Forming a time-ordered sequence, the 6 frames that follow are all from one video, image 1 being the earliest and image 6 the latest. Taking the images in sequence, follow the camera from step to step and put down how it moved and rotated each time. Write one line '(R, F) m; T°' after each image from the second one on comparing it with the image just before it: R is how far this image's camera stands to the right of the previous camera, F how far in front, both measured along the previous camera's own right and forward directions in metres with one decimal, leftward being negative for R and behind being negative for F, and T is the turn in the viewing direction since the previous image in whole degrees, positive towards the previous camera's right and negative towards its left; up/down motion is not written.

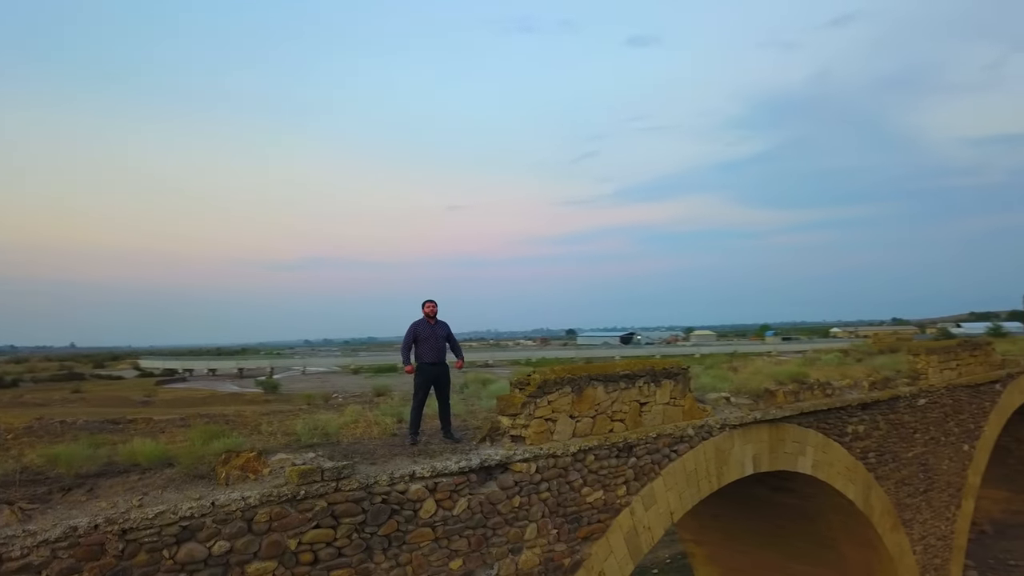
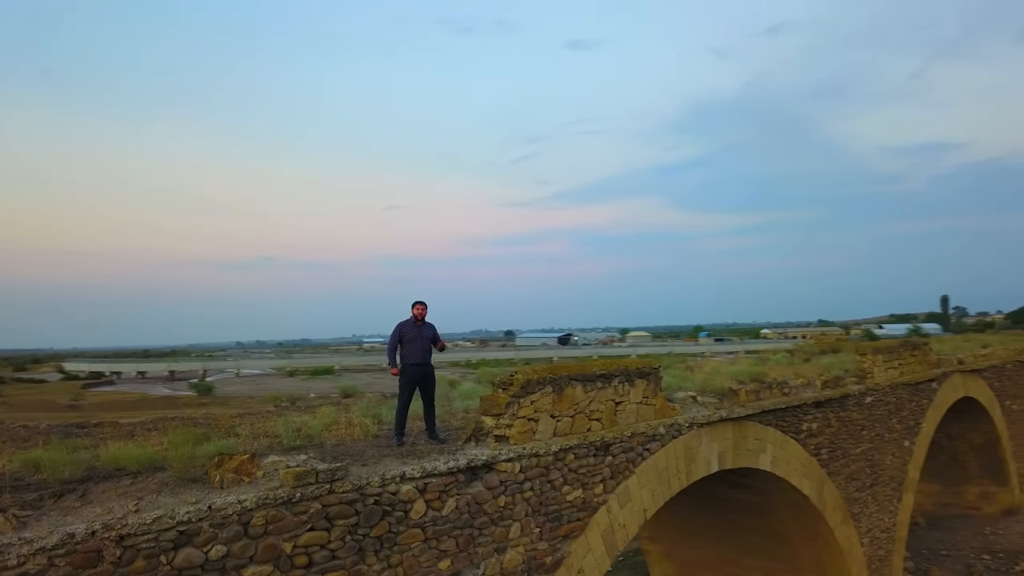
(-0.3, 0.0) m; +4°
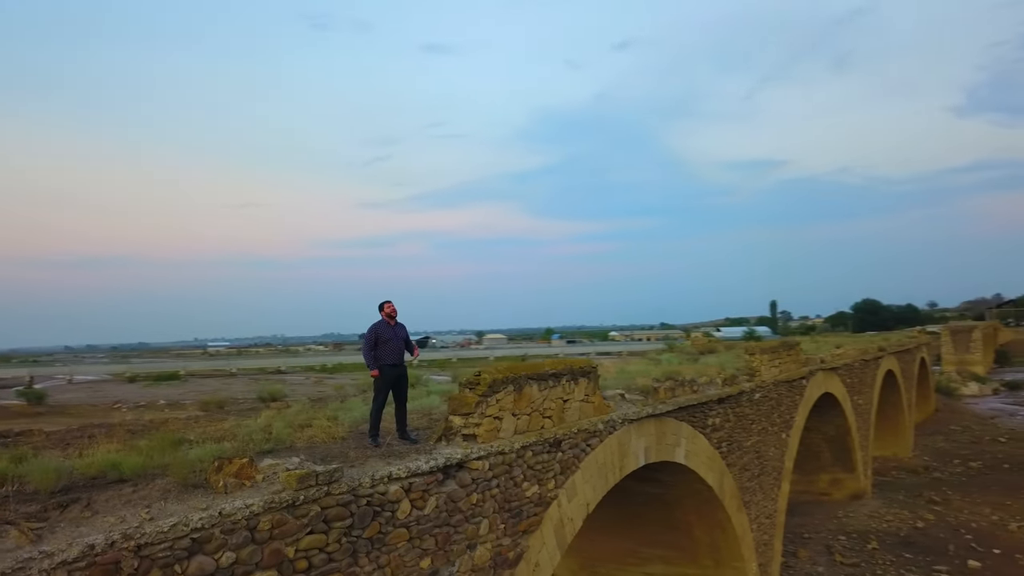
(-0.7, 0.0) m; +10°
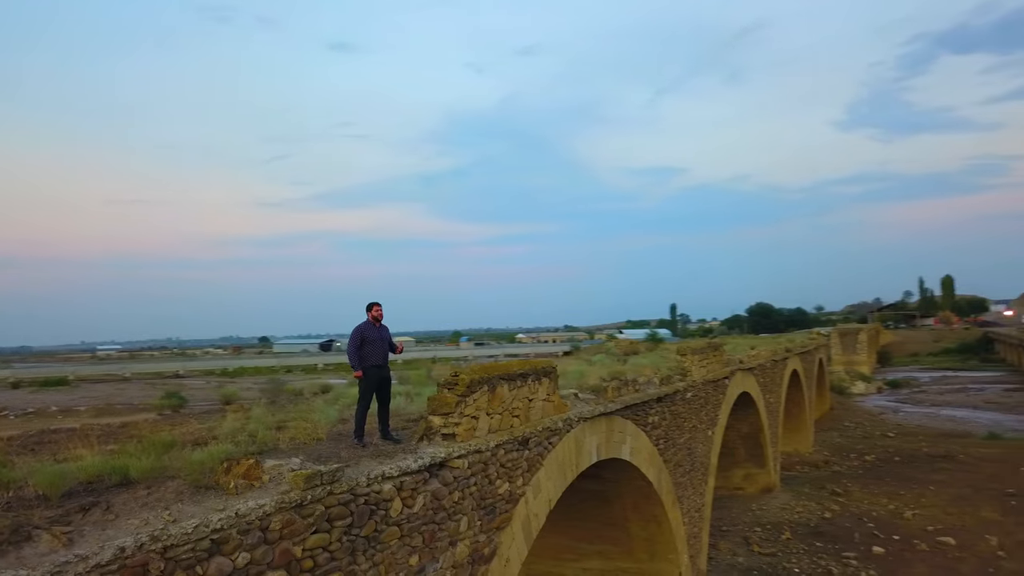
(-0.5, -0.1) m; +7°
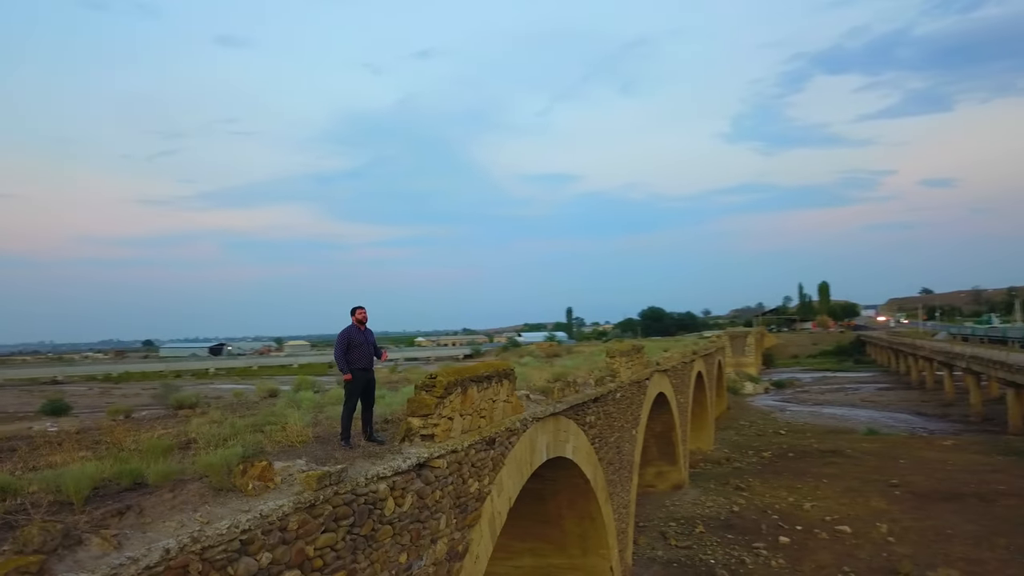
(-0.5, -0.2) m; +7°
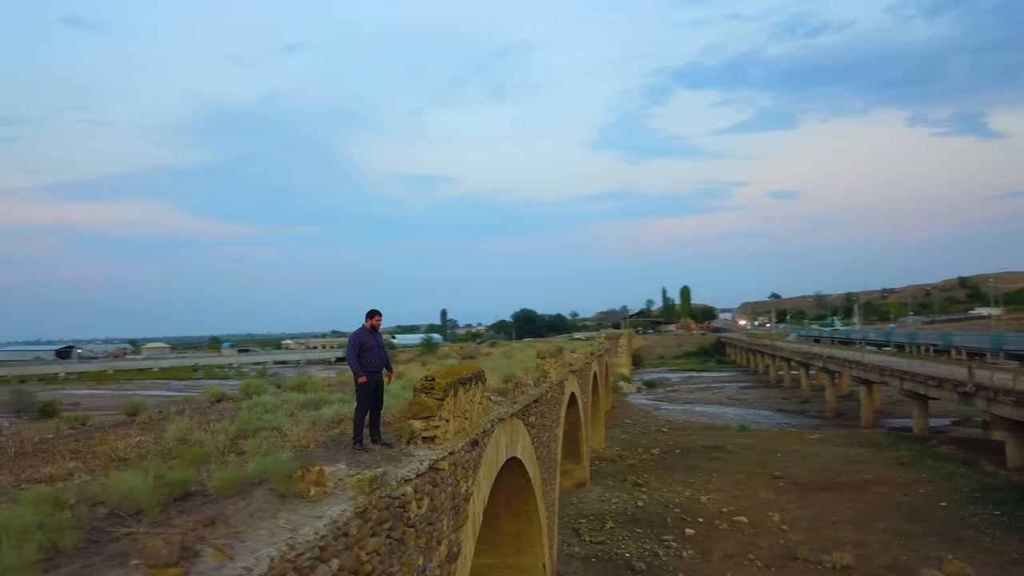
(-0.8, 0.0) m; +9°
